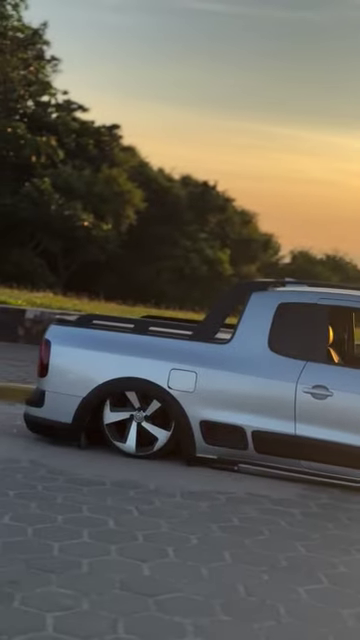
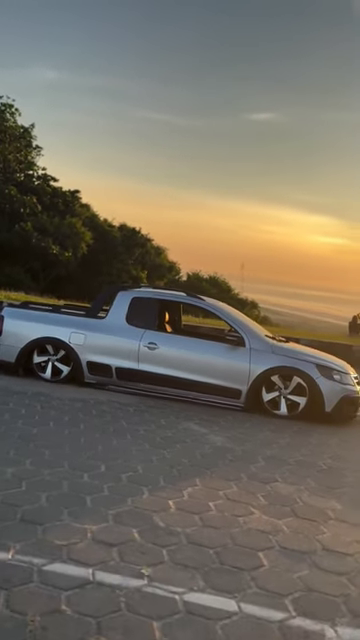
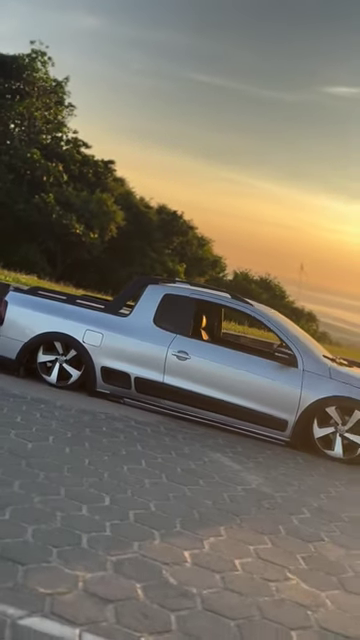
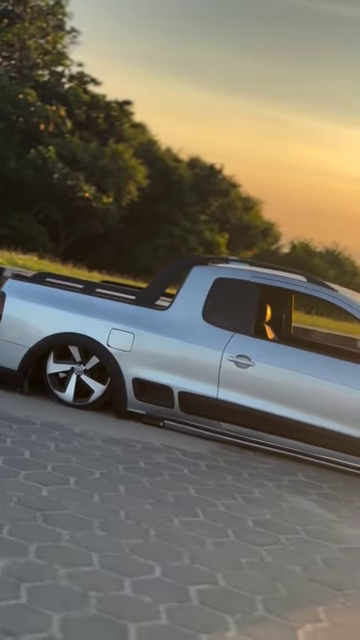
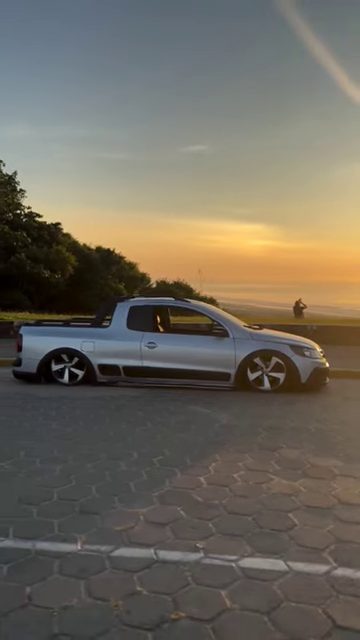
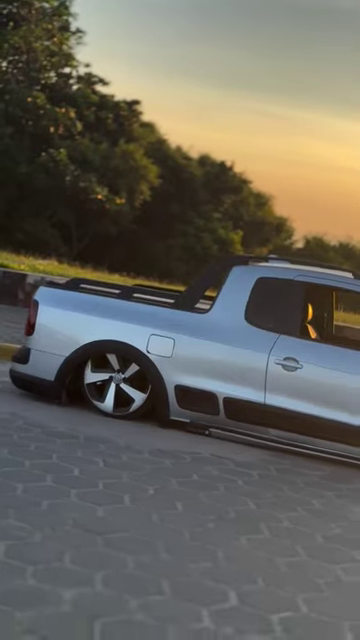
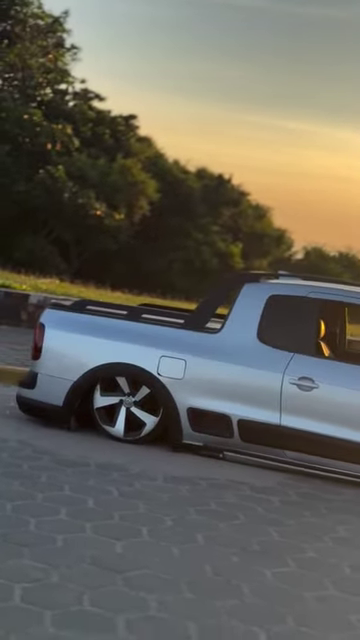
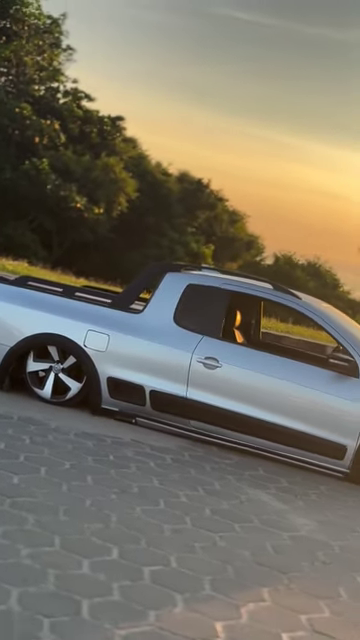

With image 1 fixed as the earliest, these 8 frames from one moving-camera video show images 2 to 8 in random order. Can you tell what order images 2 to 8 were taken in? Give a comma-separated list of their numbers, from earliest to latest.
7, 6, 4, 8, 3, 2, 5
